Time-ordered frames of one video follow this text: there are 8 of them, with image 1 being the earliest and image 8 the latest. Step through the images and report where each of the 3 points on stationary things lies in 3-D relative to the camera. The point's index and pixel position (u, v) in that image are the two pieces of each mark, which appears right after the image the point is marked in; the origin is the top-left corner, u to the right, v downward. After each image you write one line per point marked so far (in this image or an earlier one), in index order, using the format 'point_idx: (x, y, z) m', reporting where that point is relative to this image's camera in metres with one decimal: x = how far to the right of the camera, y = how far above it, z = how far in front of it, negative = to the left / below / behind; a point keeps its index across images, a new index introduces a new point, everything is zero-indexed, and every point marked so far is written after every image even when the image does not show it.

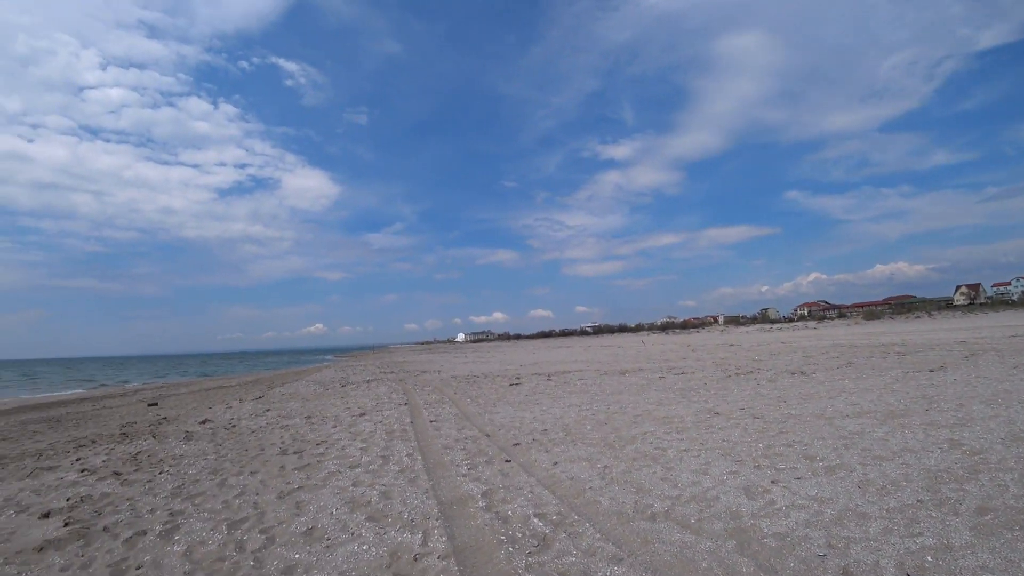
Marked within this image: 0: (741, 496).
0: (+3.6, -3.2, +7.6) m
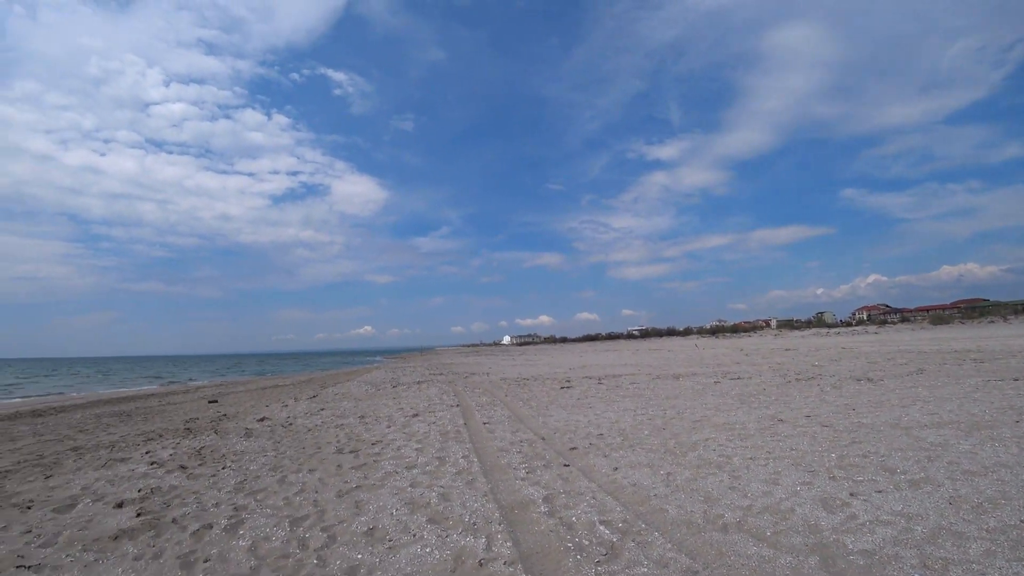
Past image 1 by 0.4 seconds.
0: (+4.4, -3.2, +7.0) m
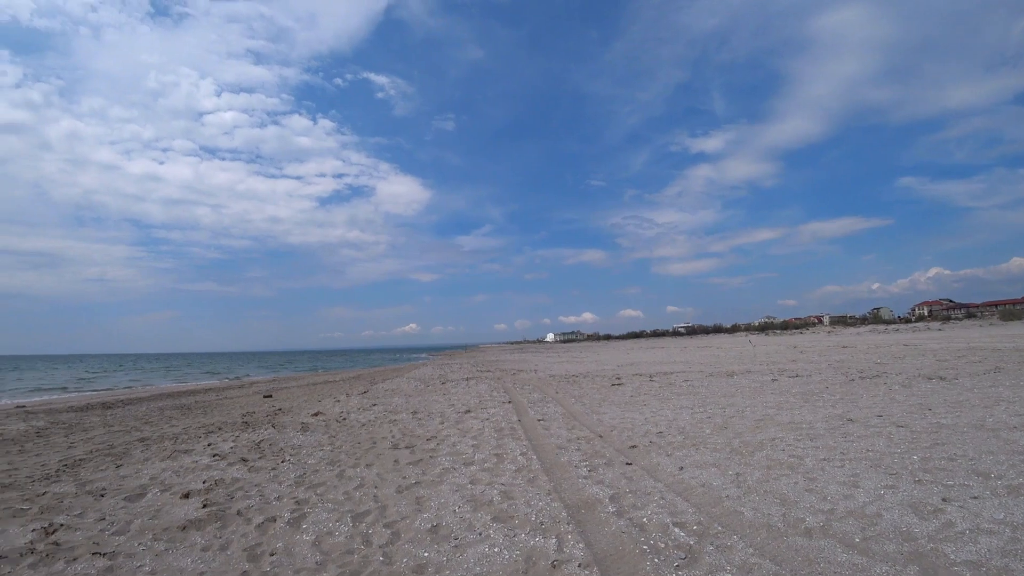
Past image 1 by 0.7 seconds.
0: (+5.3, -3.0, +6.4) m
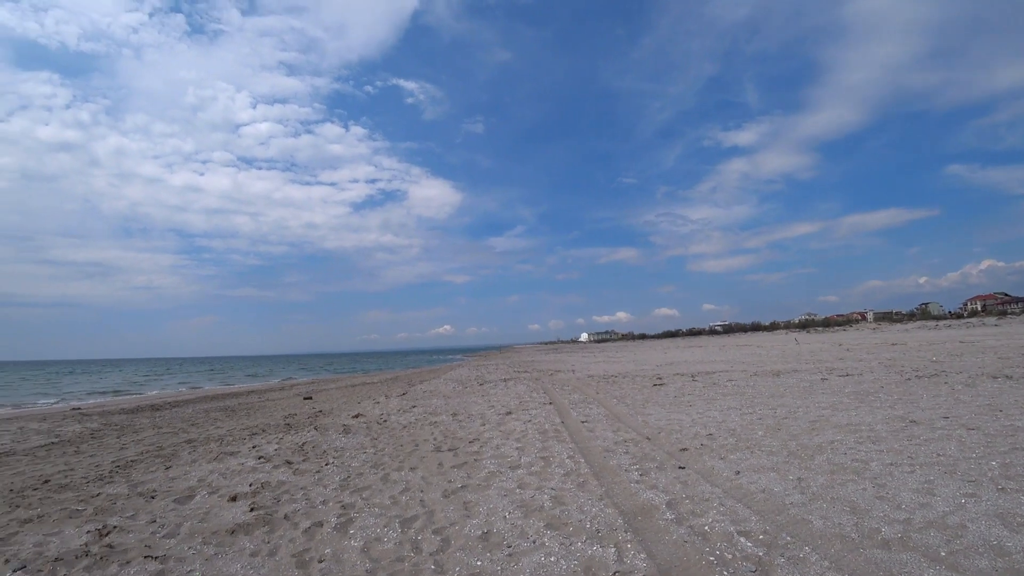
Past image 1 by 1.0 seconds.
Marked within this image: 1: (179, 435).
0: (+5.9, -2.9, +5.8) m
1: (-8.4, -3.7, +12.2) m
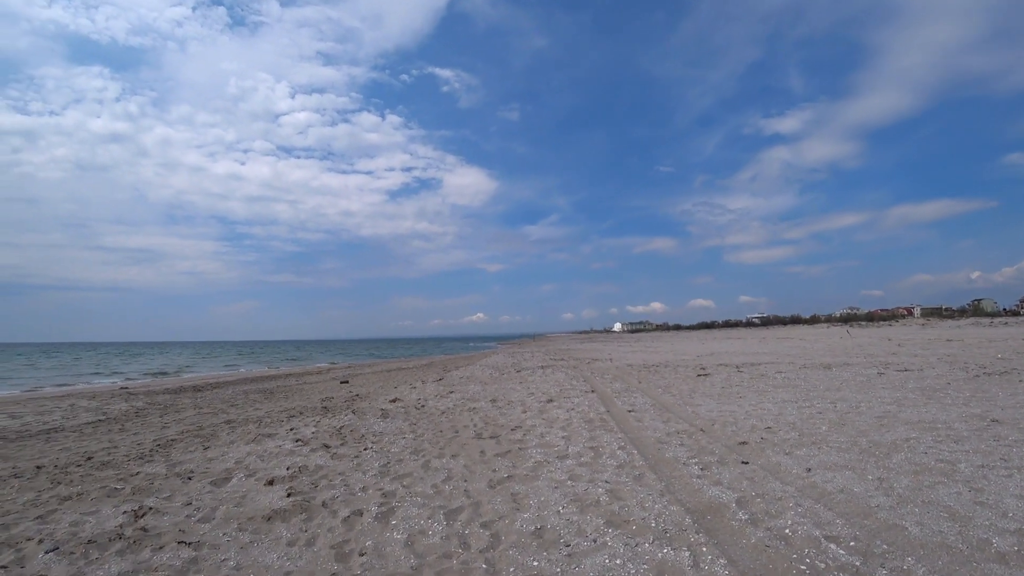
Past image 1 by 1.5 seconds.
0: (+6.4, -2.6, +5.1) m
1: (-7.4, -3.2, +12.3) m
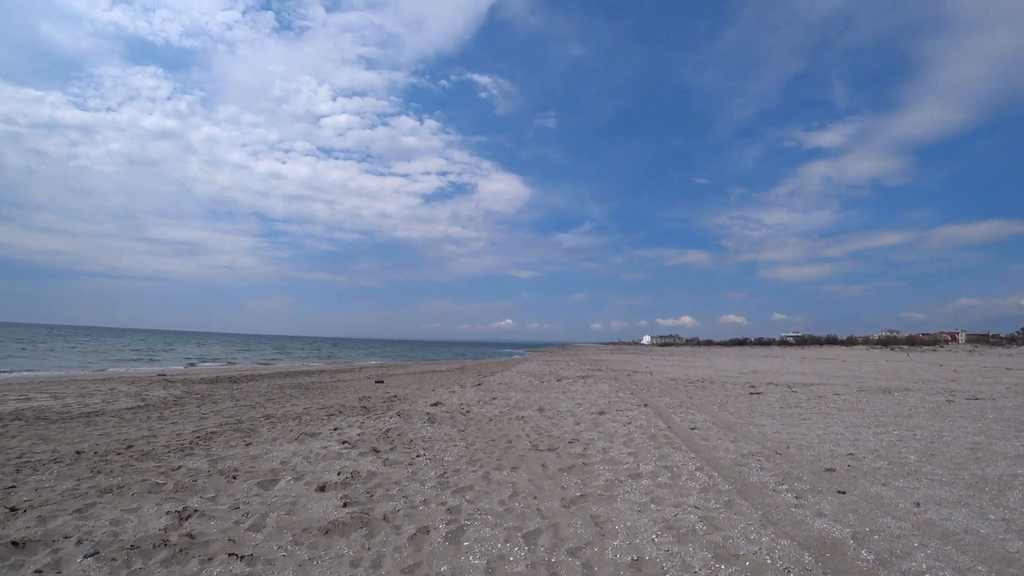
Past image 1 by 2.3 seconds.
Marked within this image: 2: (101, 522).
0: (+7.1, -2.9, +4.1) m
1: (-6.3, -3.0, +12.0) m
2: (-3.5, -2.0, +4.1) m
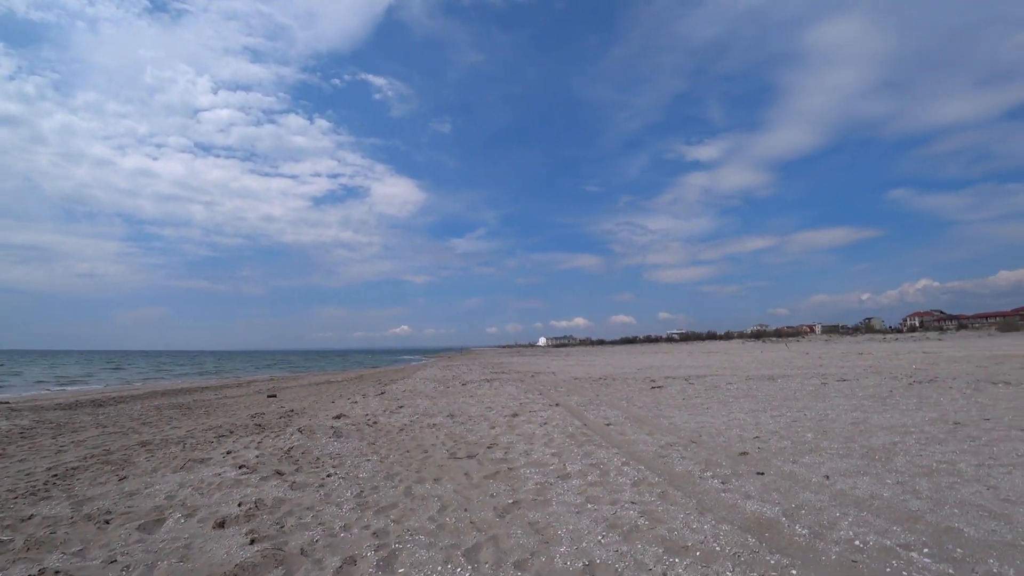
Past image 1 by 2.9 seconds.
0: (+6.6, -2.7, +5.0) m
1: (-8.1, -3.2, +10.3) m
2: (-3.9, -2.0, +3.1) m
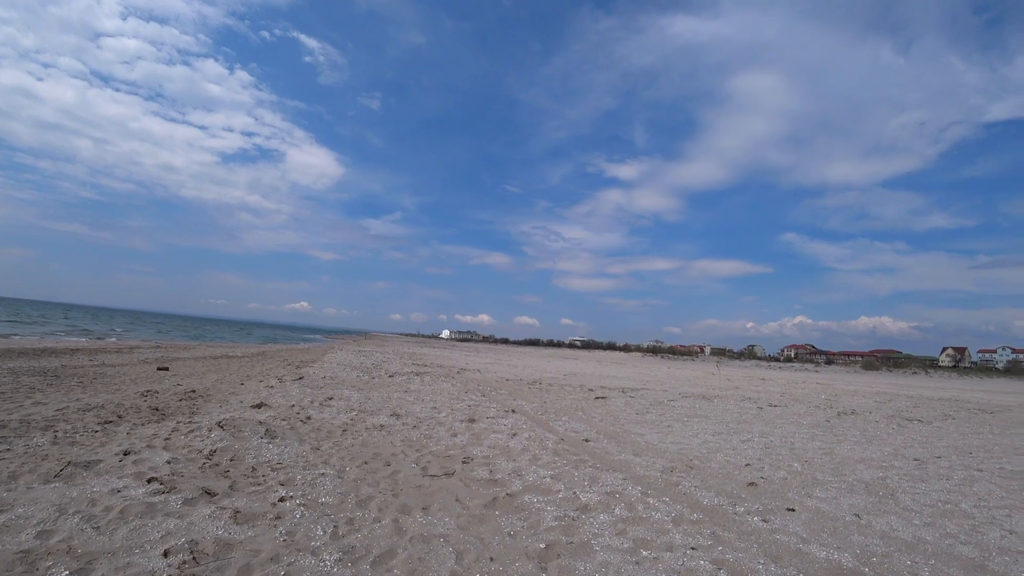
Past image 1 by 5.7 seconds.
0: (+6.7, -3.4, +4.9) m
1: (-8.6, -2.0, +7.7) m
2: (-3.1, -1.5, +1.3) m
